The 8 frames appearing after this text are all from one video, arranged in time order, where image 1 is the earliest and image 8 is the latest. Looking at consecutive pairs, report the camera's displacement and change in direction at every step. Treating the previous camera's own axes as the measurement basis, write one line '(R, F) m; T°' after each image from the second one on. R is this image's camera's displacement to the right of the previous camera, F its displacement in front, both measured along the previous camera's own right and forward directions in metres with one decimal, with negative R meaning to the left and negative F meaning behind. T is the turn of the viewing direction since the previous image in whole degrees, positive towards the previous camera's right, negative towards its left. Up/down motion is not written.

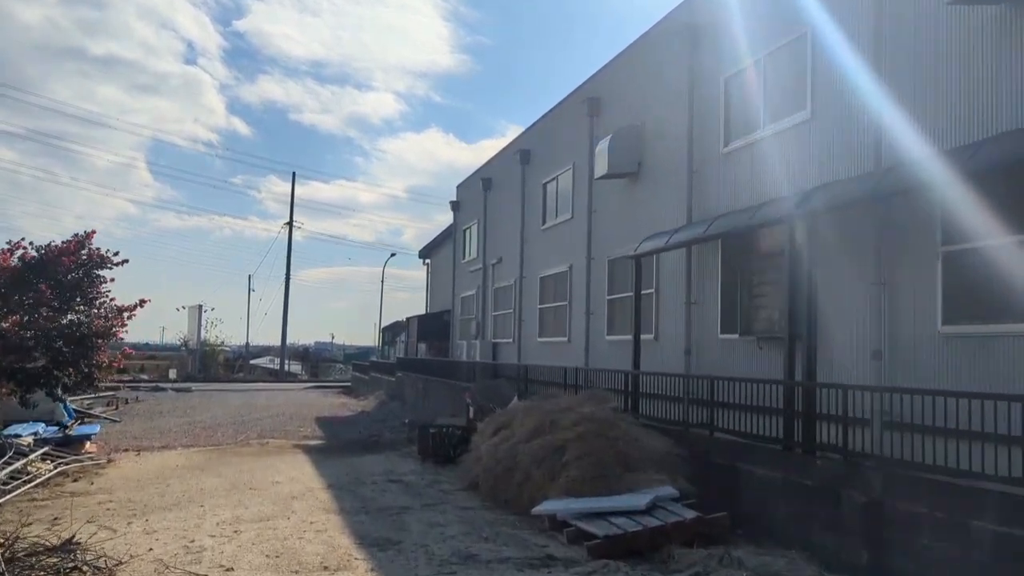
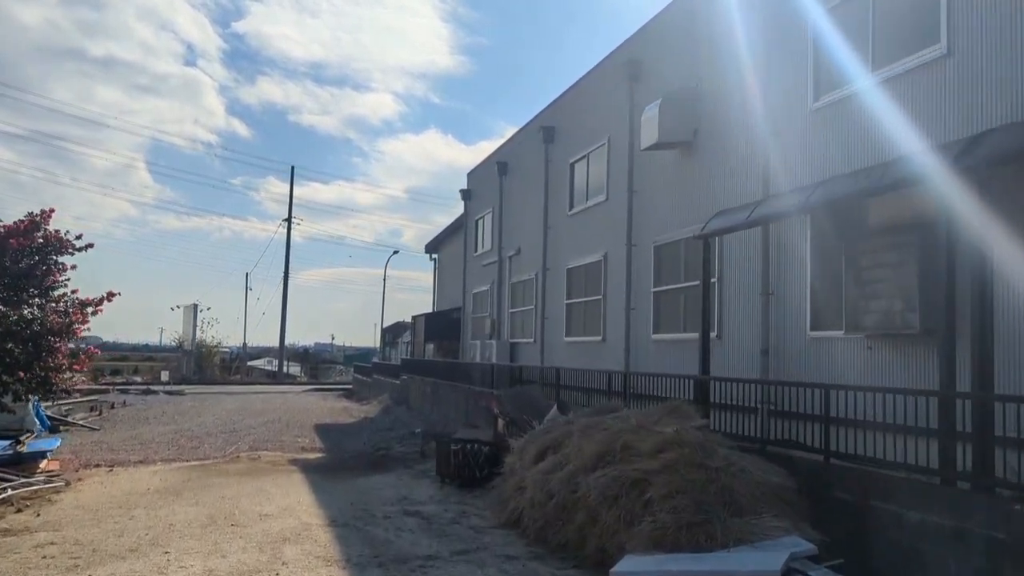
(-0.5, +2.3) m; 0°
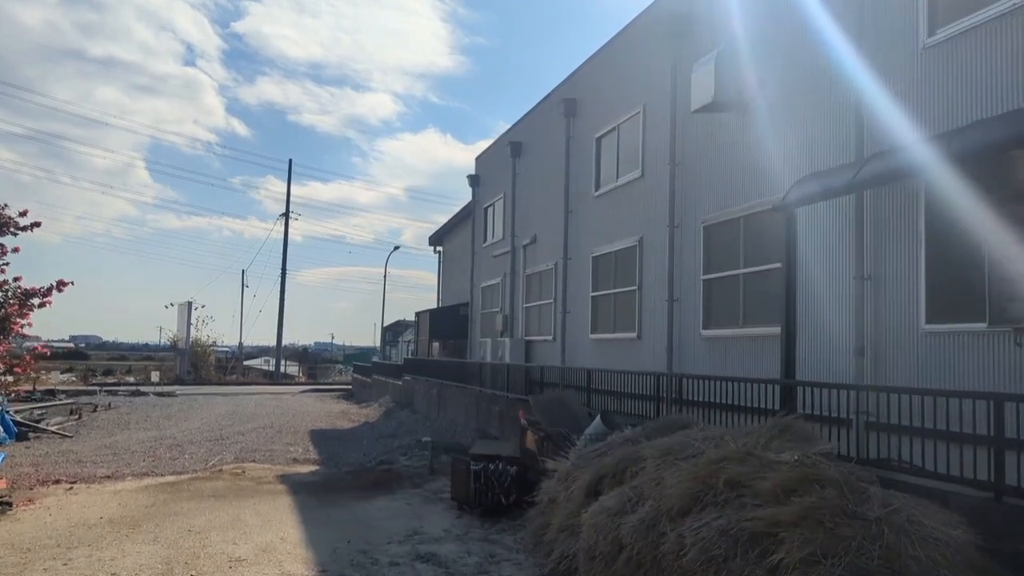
(-0.4, +2.1) m; 0°
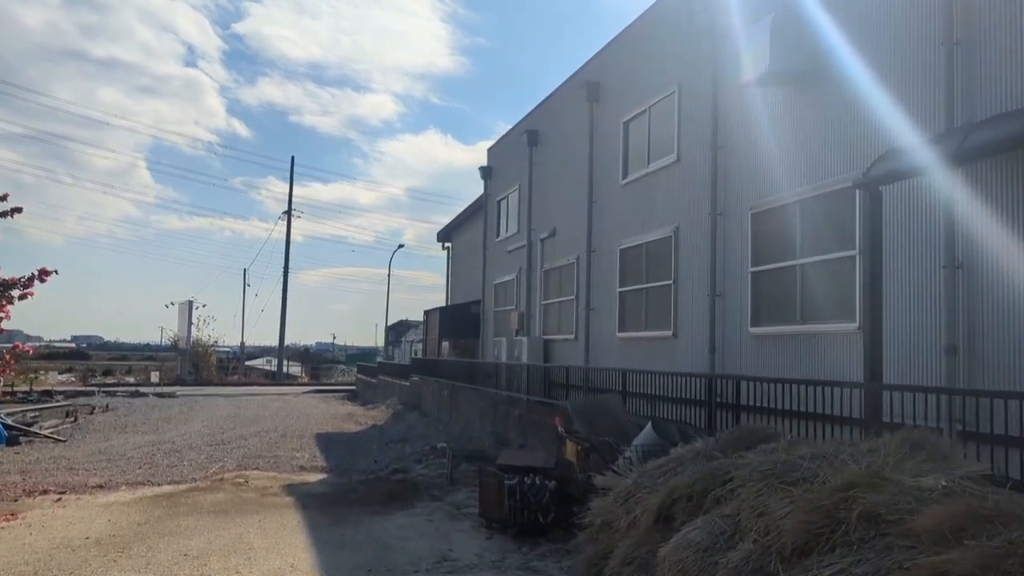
(-0.4, +1.1) m; 0°
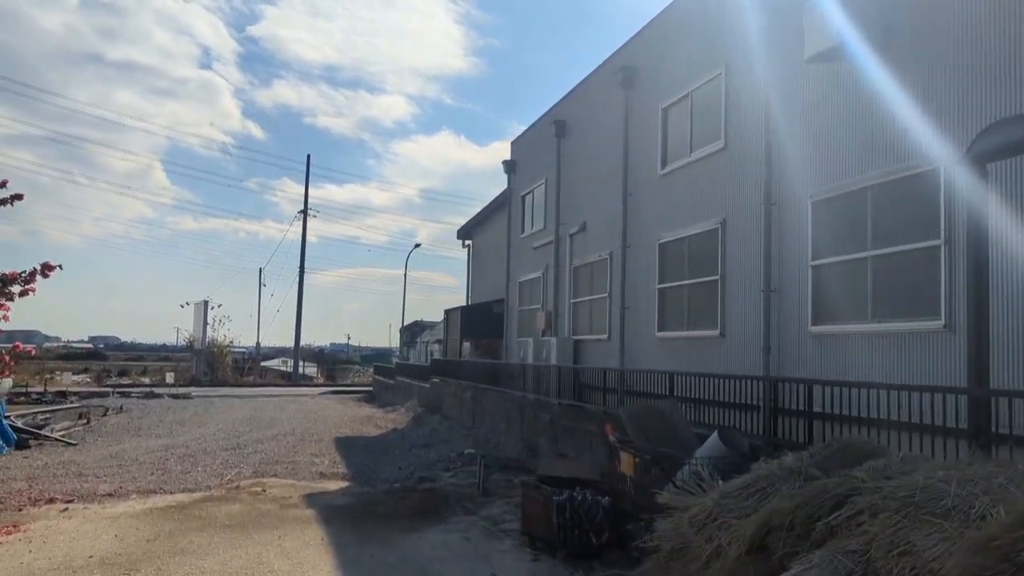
(-0.3, +0.8) m; -1°
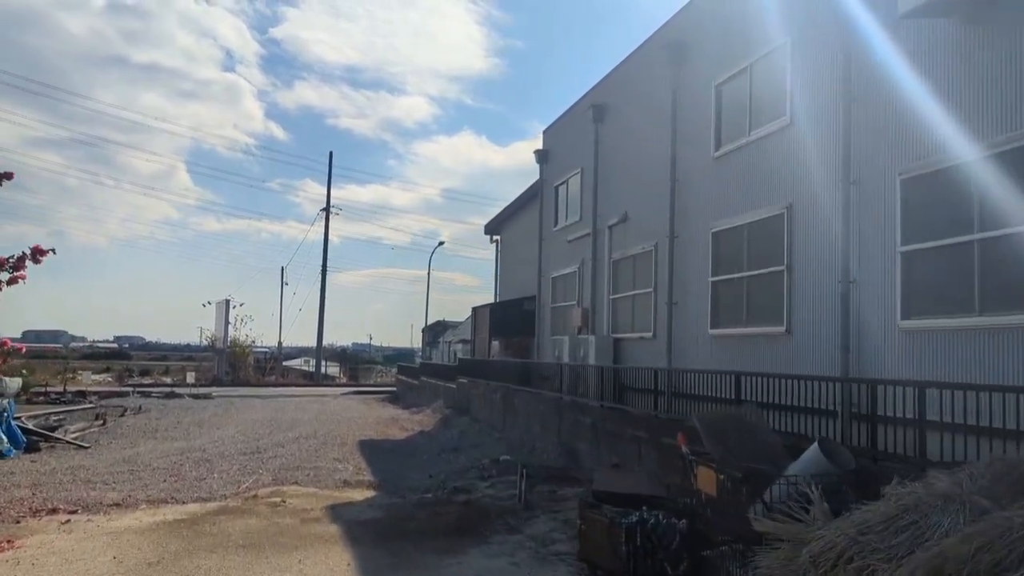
(-0.3, +1.1) m; -1°
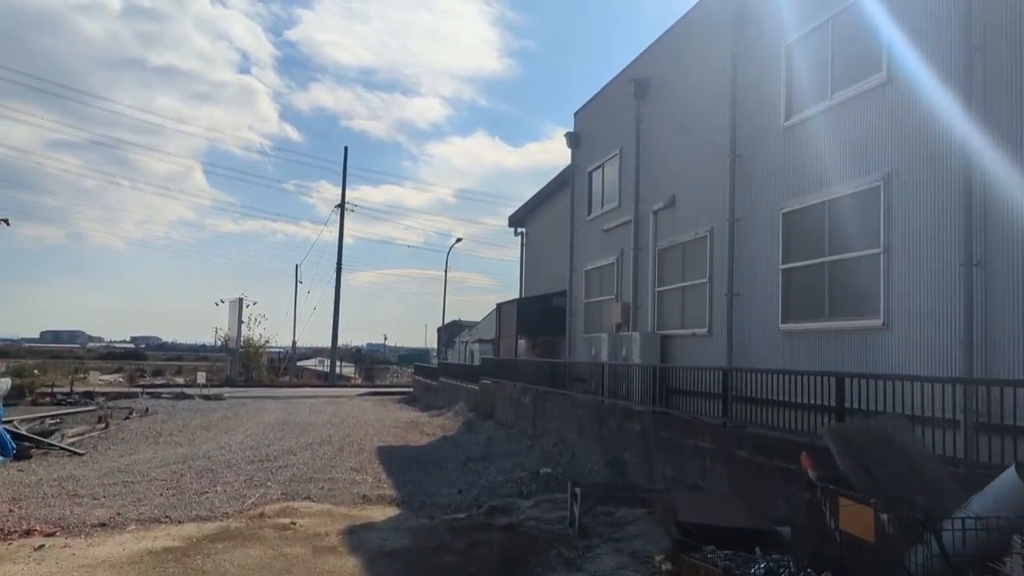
(-0.4, +1.6) m; -1°
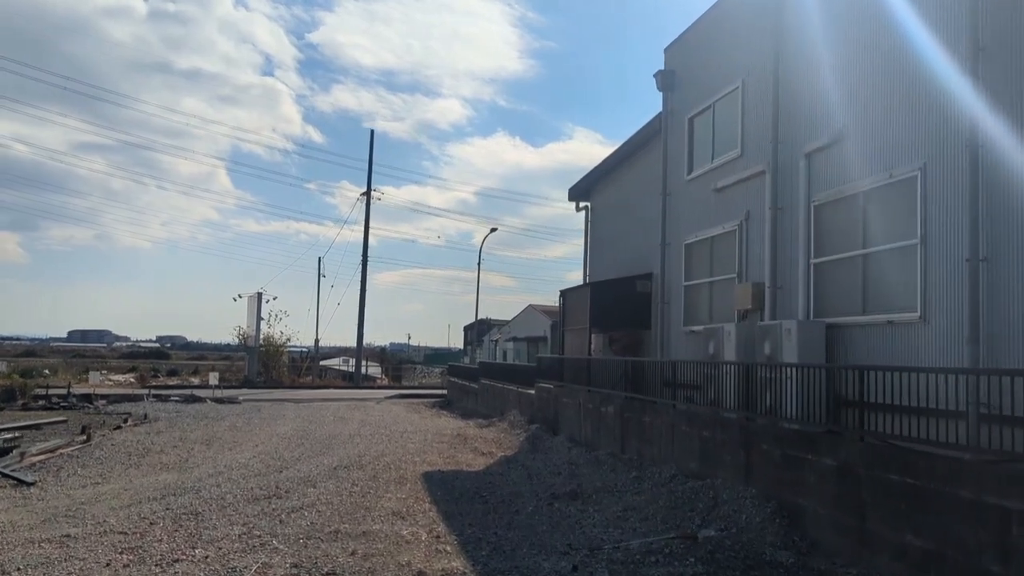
(-1.0, +4.2) m; -1°
